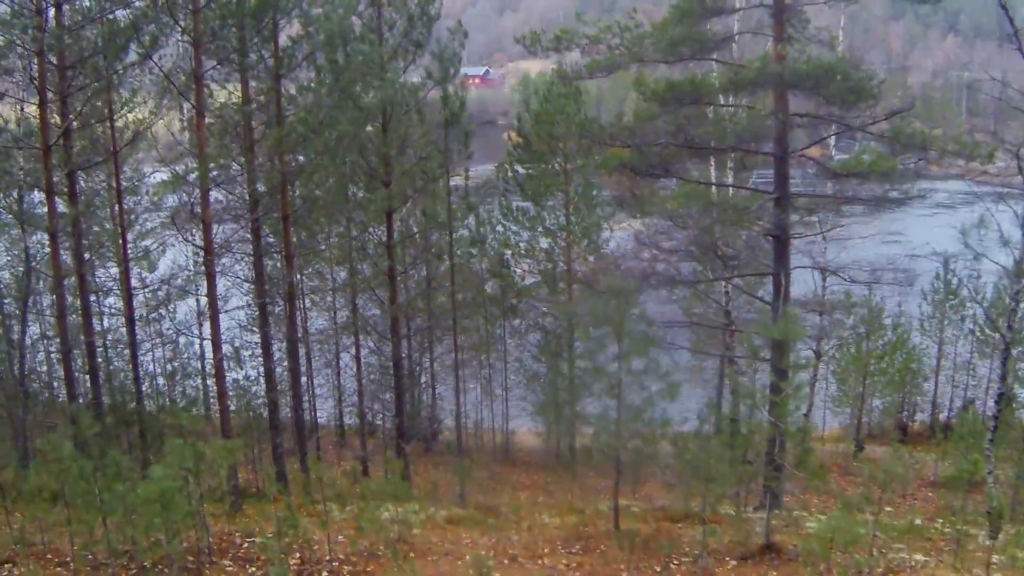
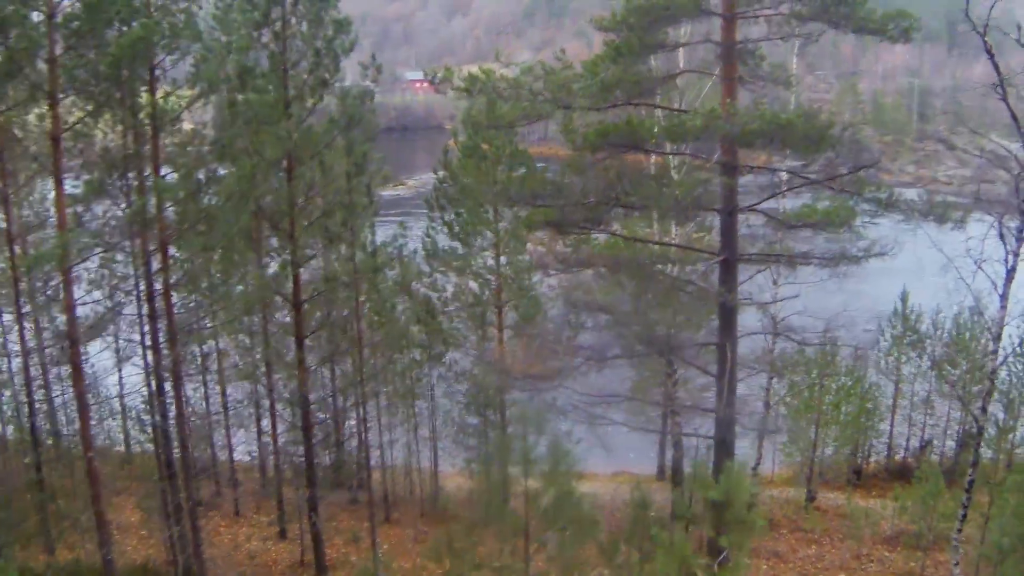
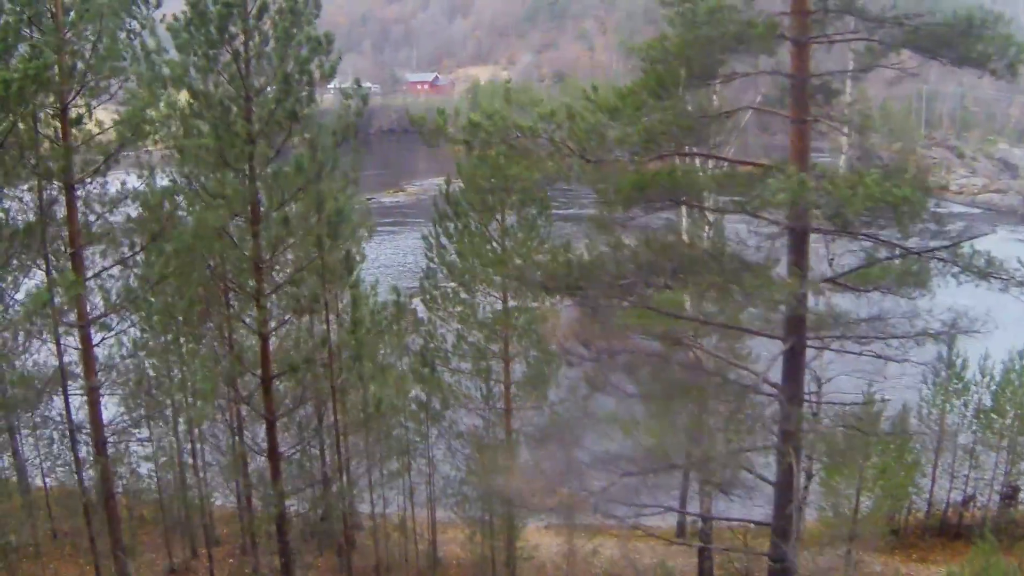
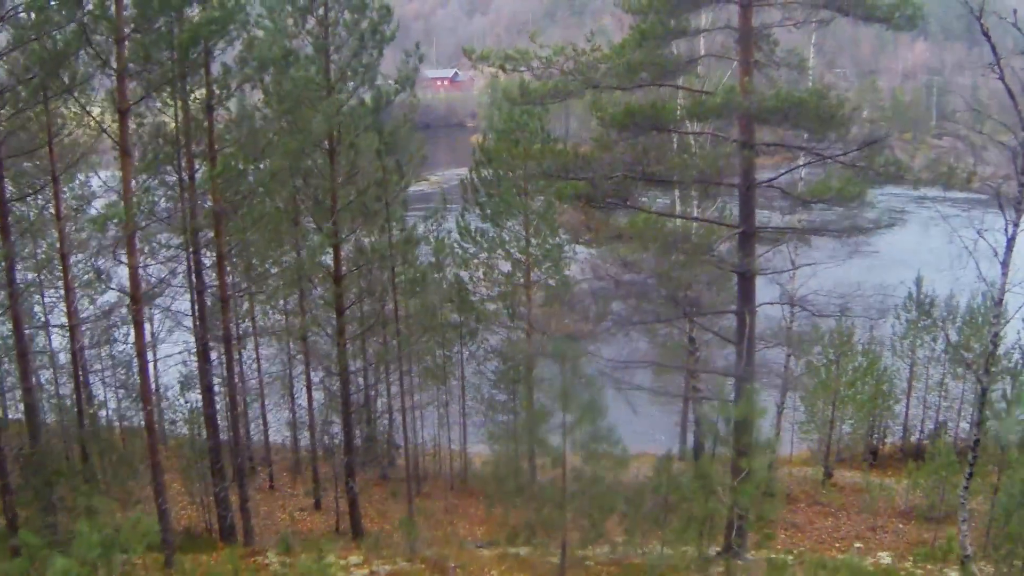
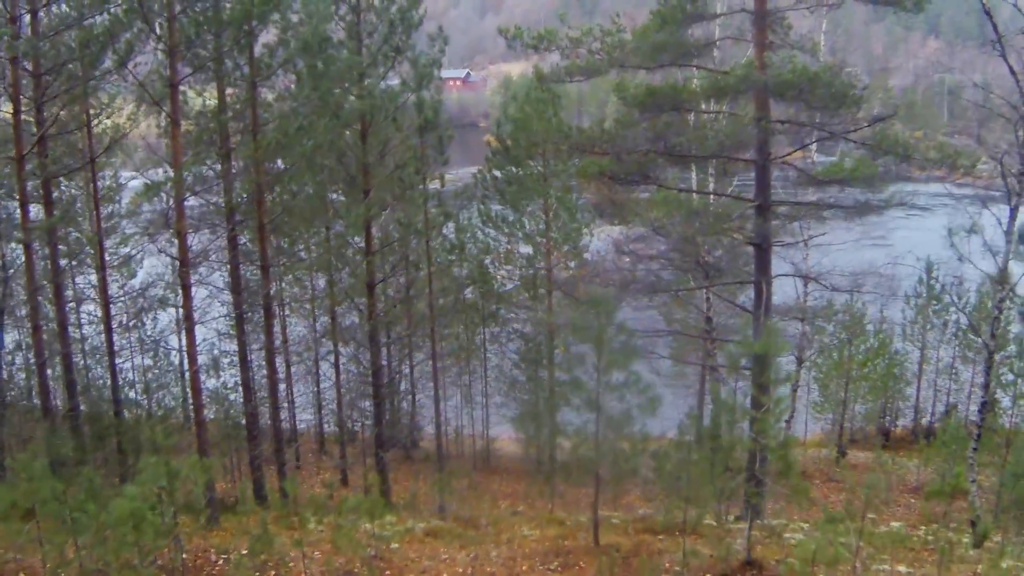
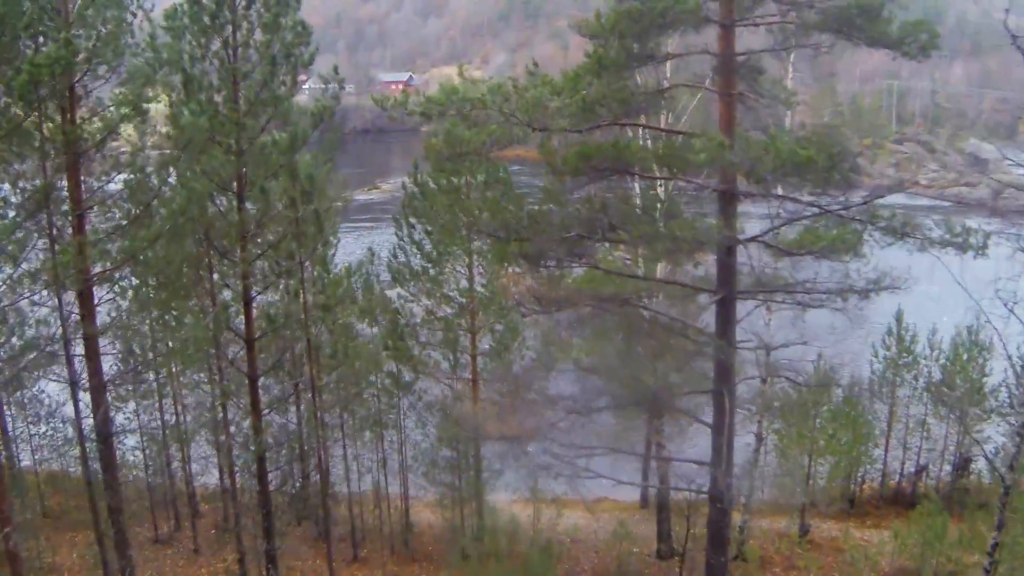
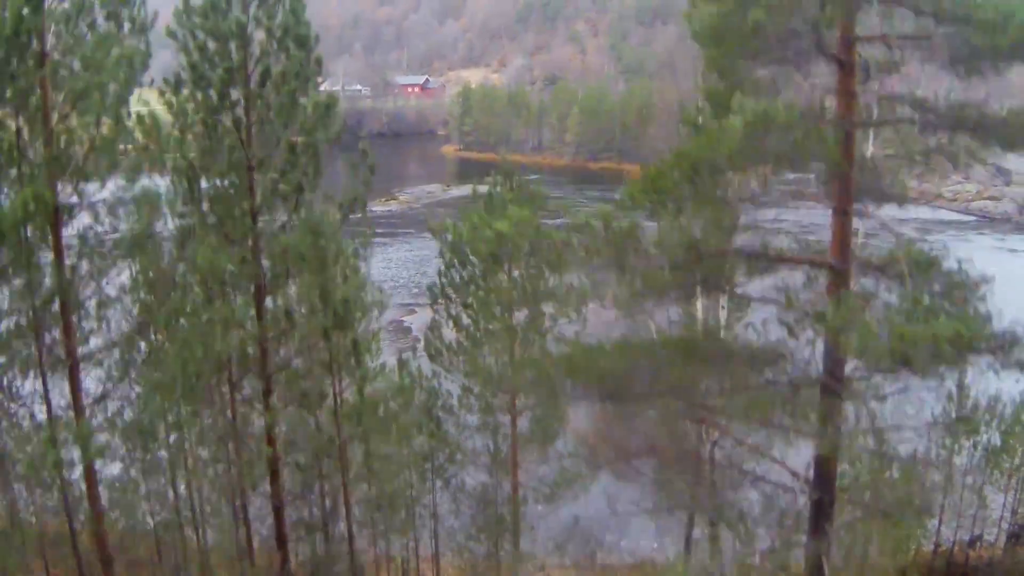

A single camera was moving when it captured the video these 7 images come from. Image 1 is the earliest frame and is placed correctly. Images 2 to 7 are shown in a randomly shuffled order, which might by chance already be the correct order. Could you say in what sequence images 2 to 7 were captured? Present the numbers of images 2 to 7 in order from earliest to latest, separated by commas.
5, 4, 2, 6, 3, 7
